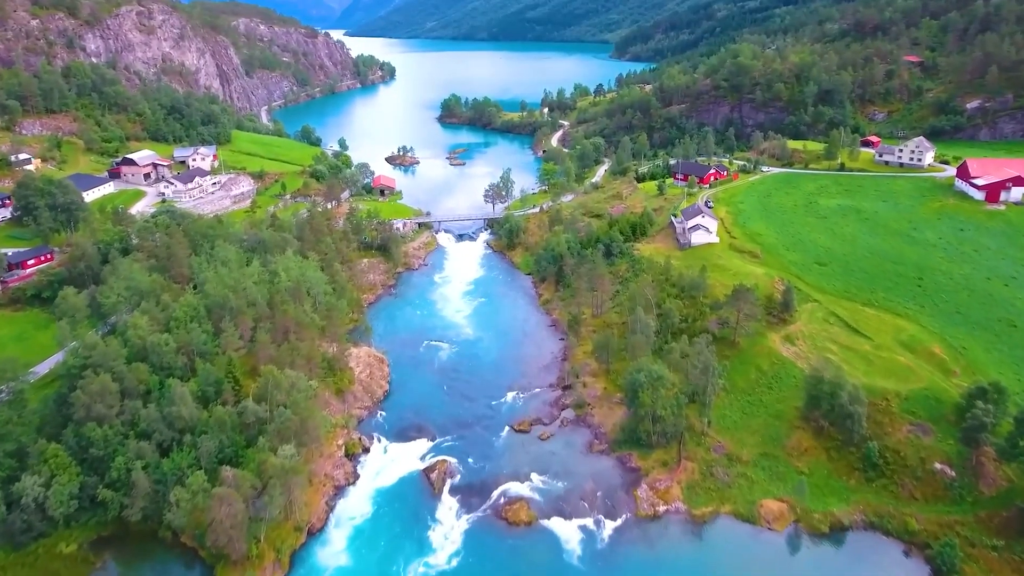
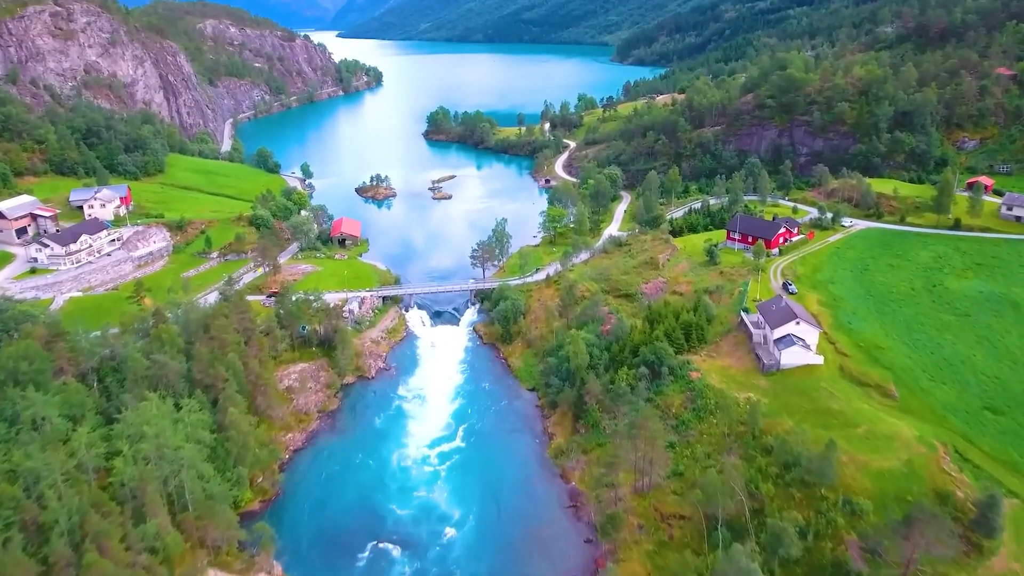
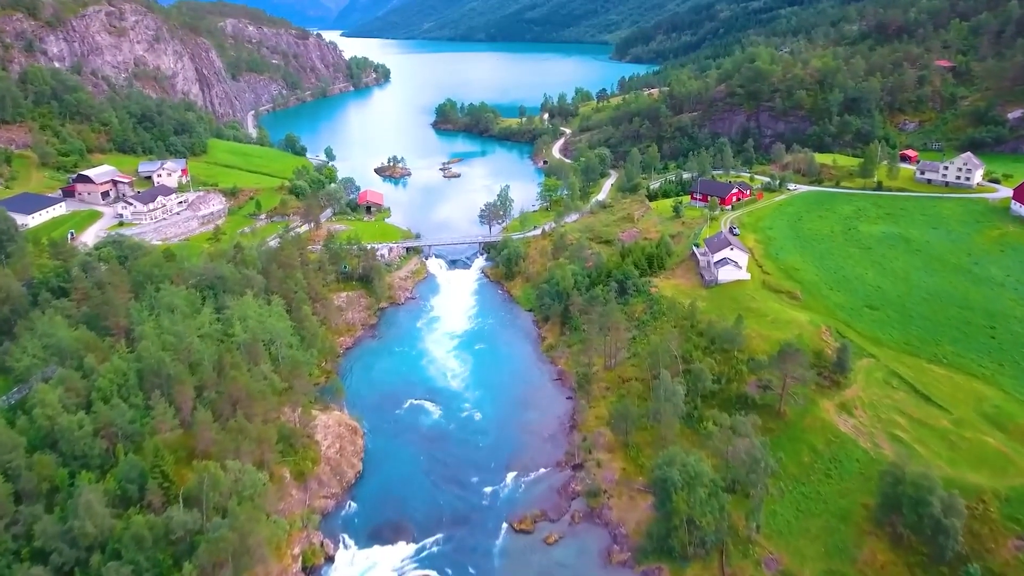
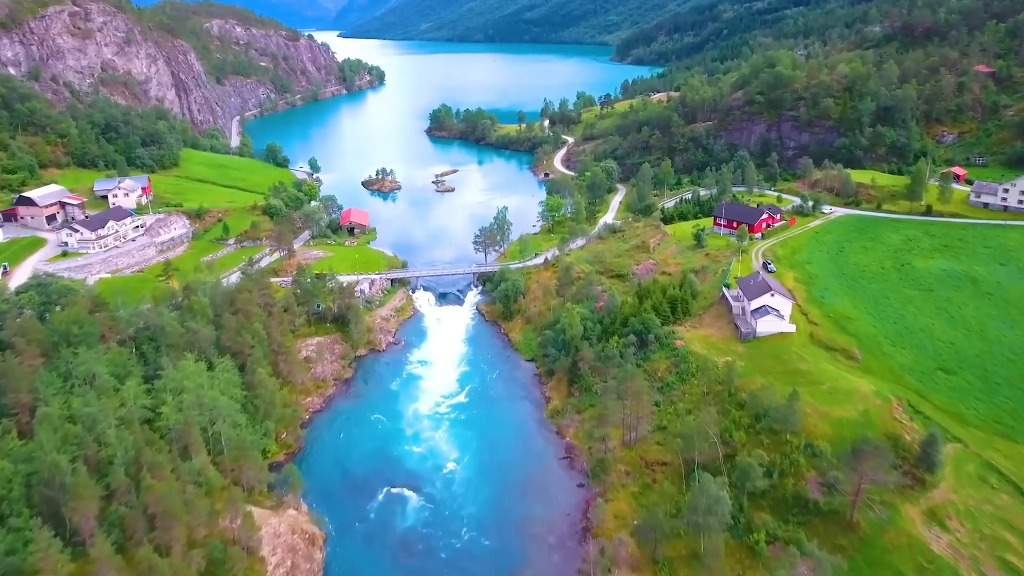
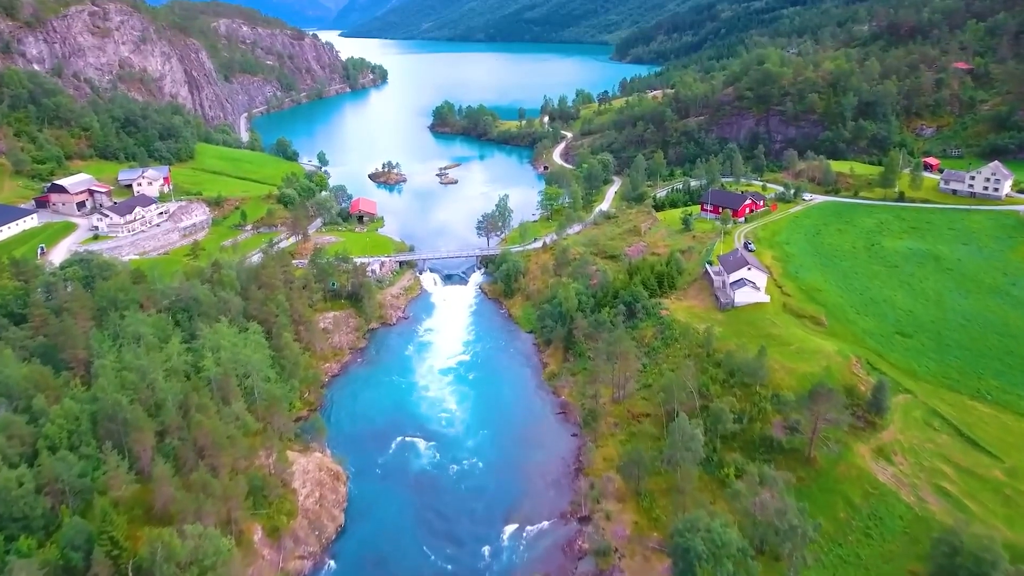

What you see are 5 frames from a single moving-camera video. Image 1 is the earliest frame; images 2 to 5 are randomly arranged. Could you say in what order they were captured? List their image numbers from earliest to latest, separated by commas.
3, 5, 4, 2
